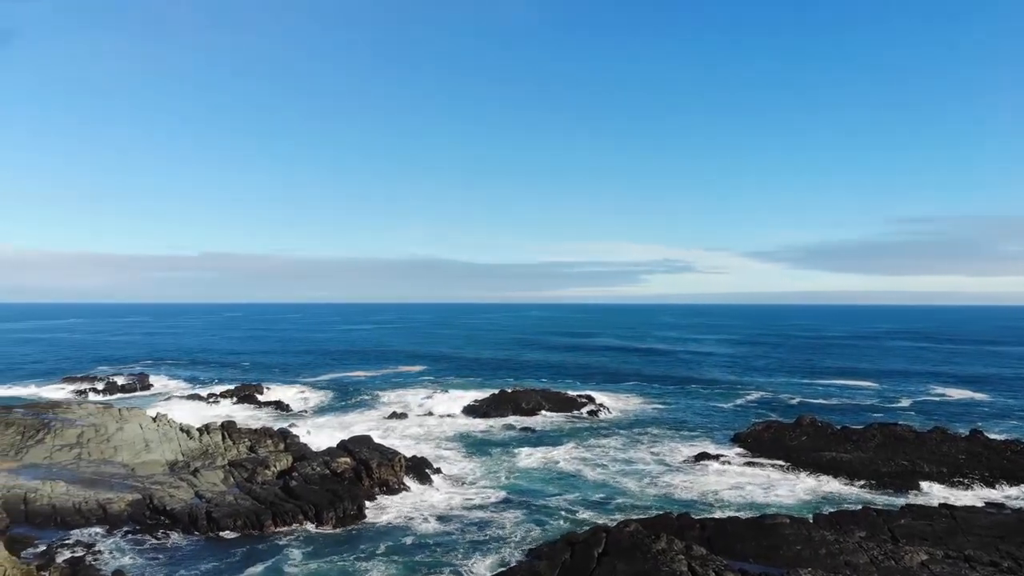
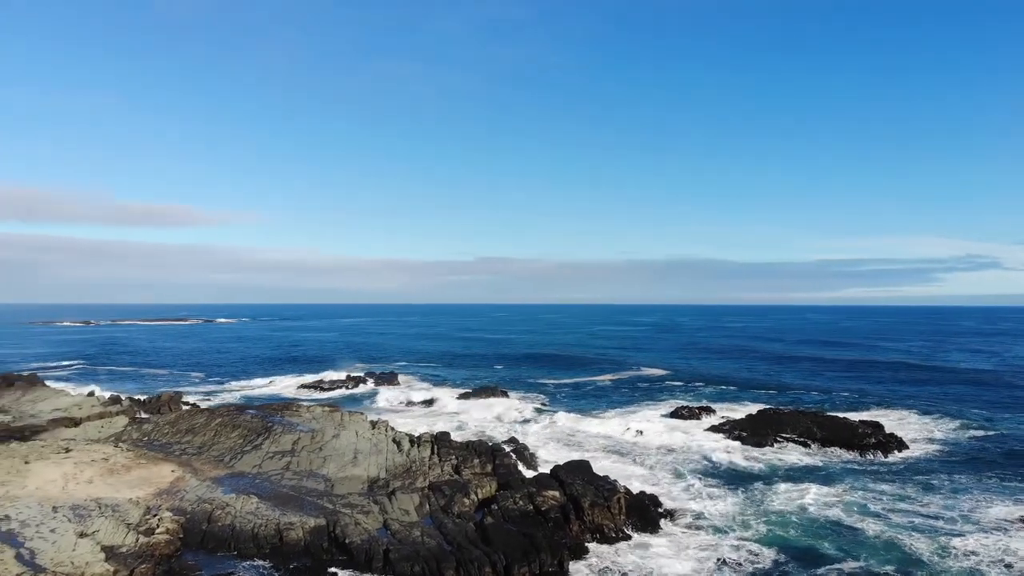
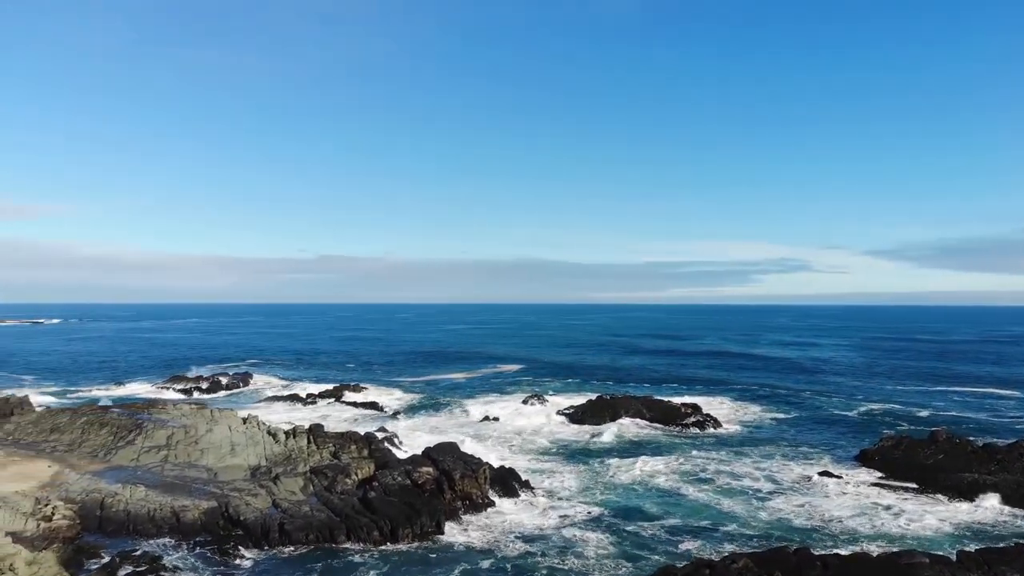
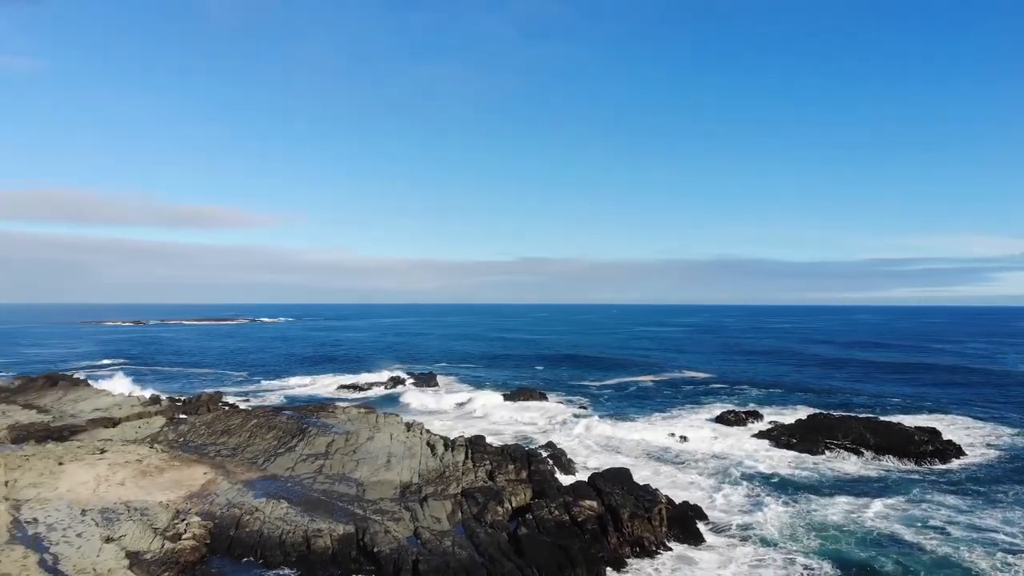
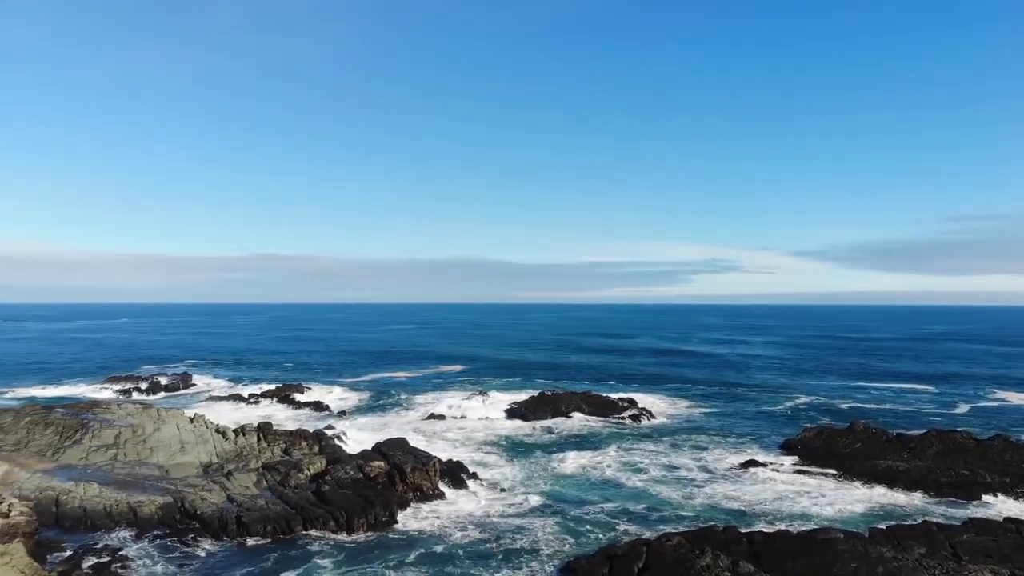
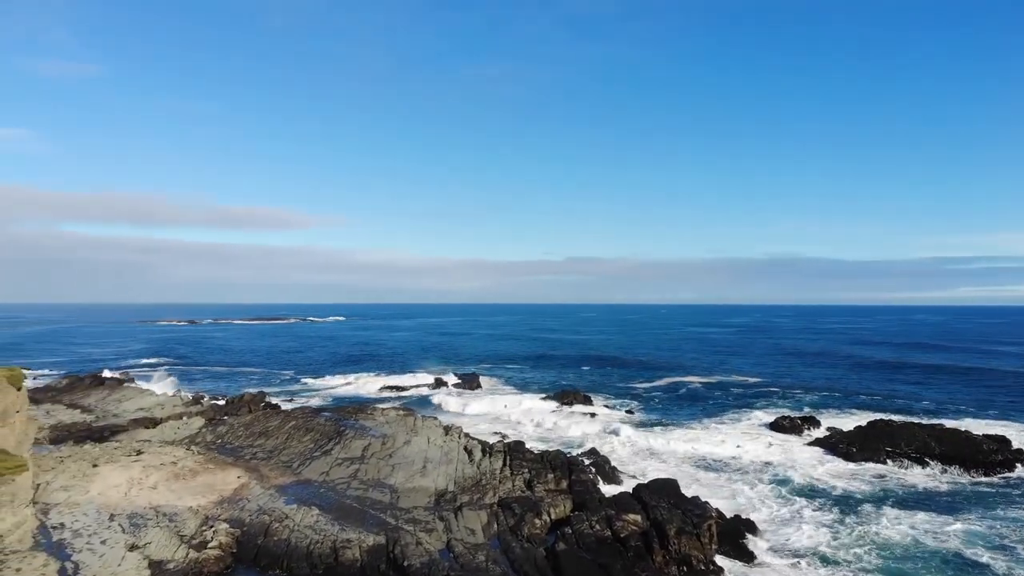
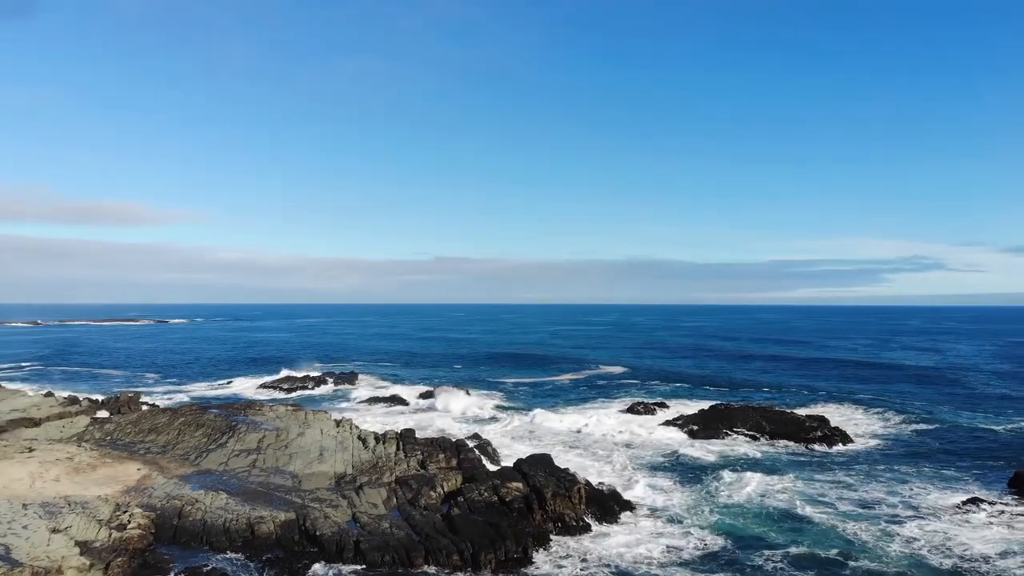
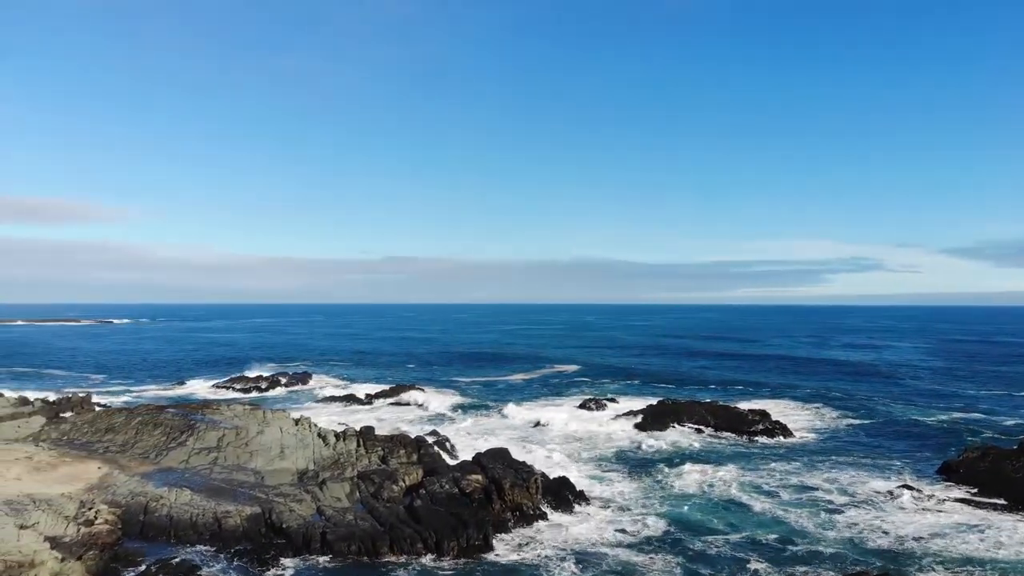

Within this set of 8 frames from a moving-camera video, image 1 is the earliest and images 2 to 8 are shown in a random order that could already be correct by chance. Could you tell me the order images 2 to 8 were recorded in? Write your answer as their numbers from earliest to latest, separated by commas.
5, 3, 8, 7, 2, 4, 6
